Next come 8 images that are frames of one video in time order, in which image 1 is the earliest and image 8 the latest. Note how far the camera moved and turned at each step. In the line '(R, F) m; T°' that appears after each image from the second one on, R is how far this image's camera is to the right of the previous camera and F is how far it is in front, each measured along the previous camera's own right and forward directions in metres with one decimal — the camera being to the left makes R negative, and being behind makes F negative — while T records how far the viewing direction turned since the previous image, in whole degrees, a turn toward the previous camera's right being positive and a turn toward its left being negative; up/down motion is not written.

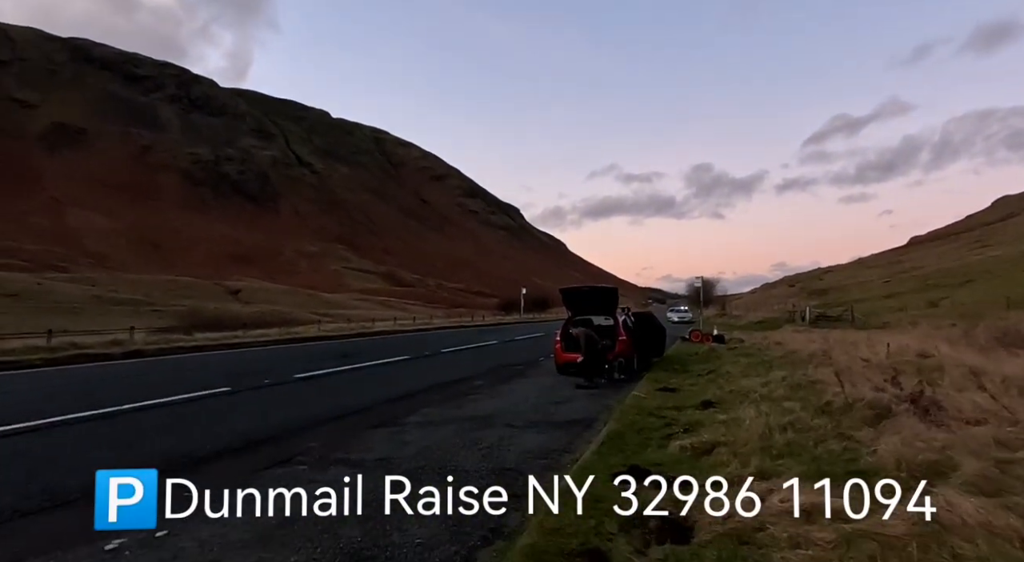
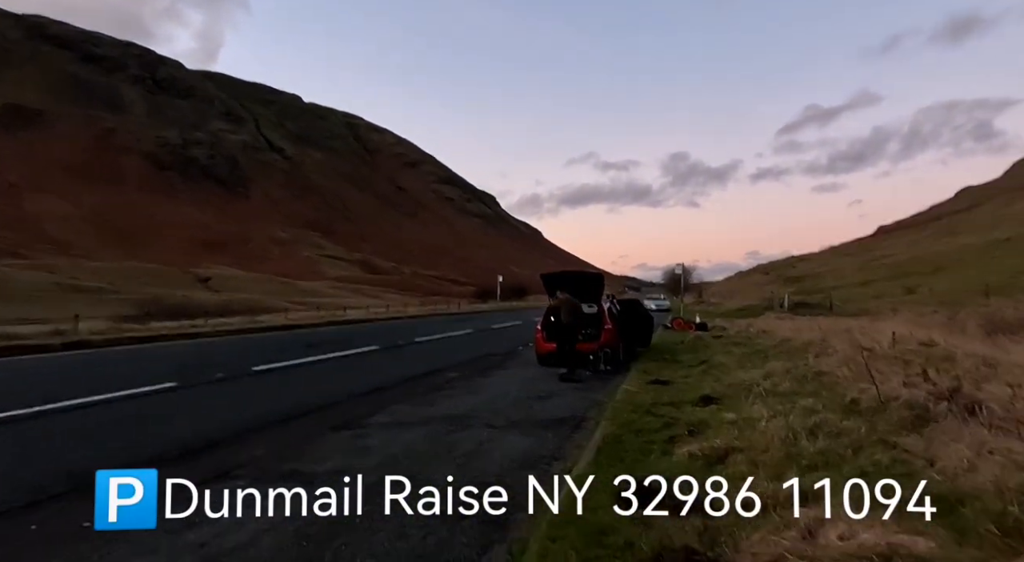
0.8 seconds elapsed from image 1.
(0.0, +1.2) m; +2°
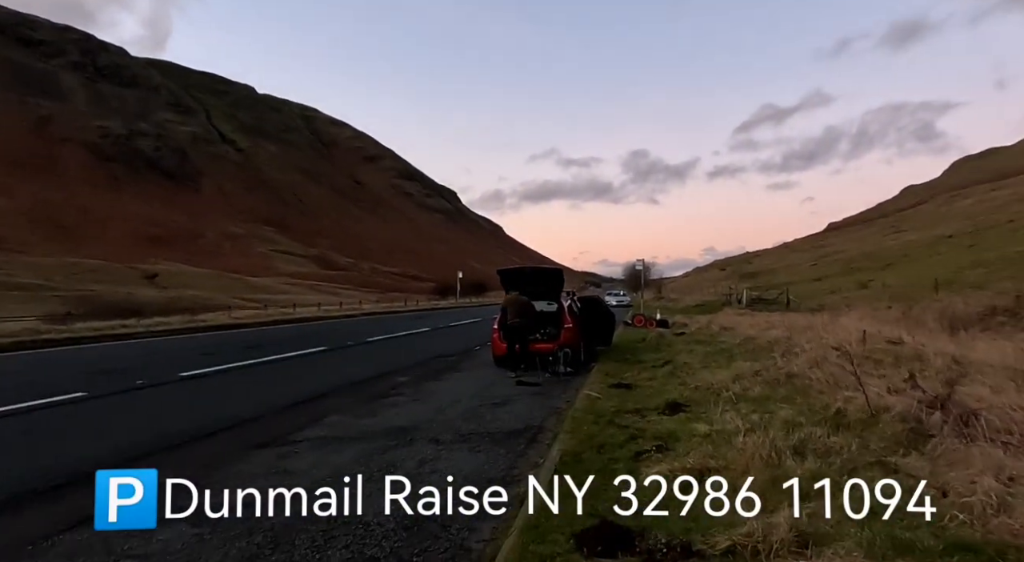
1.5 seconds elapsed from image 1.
(+0.2, +1.0) m; +4°
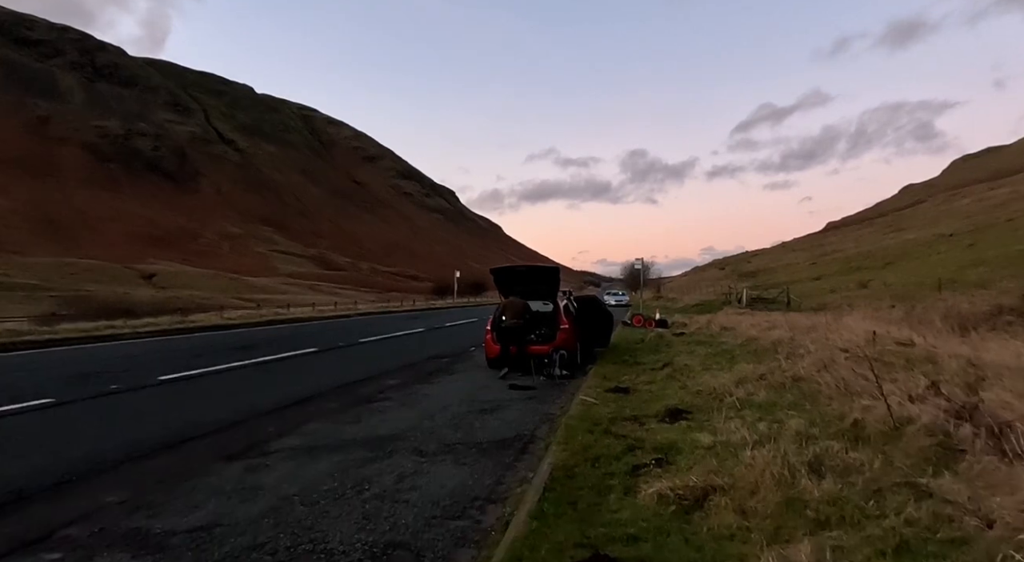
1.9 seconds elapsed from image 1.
(+0.1, +0.6) m; 0°
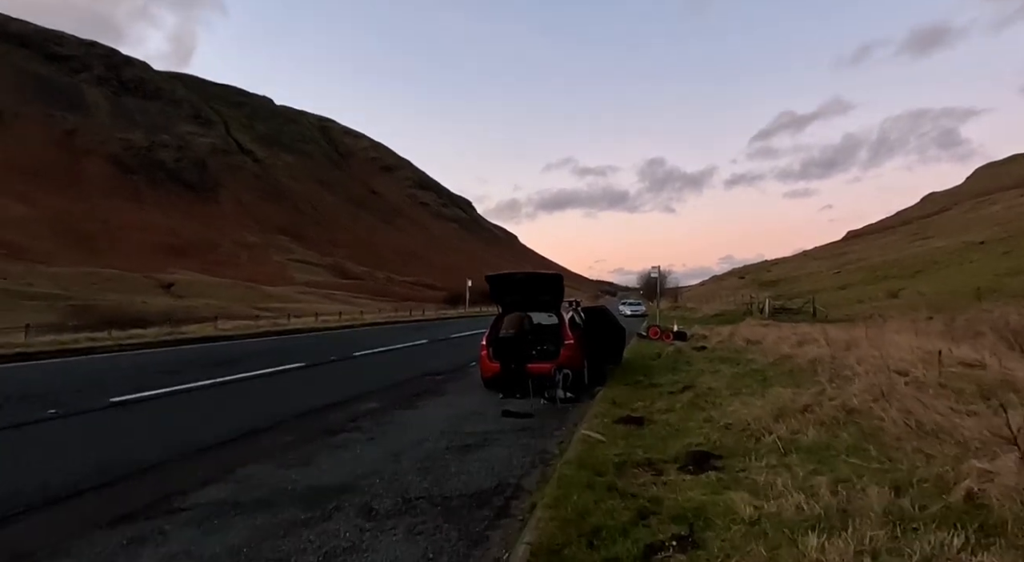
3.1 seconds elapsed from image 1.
(+0.4, +1.7) m; -2°
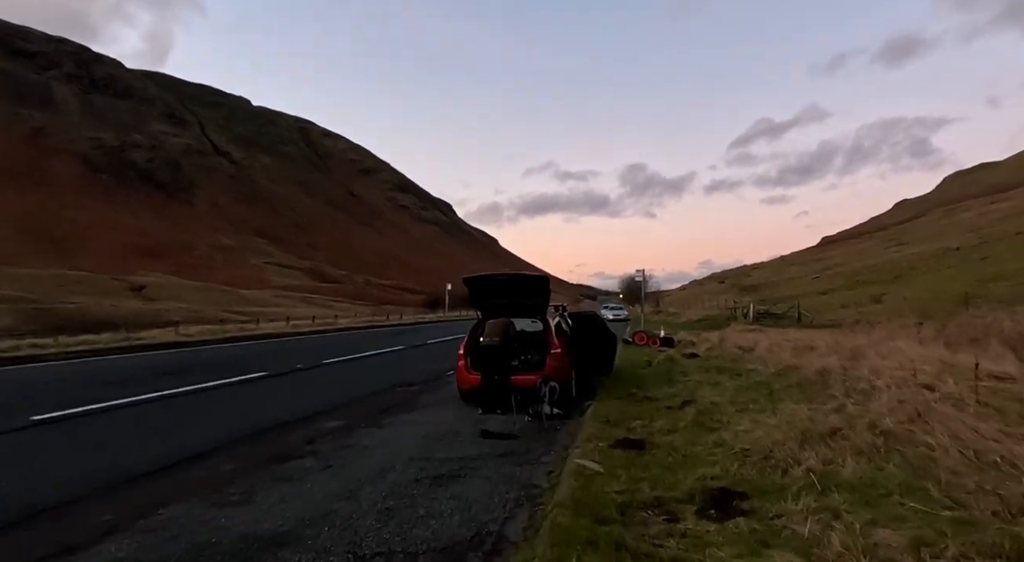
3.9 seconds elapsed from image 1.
(0.0, +1.2) m; +2°
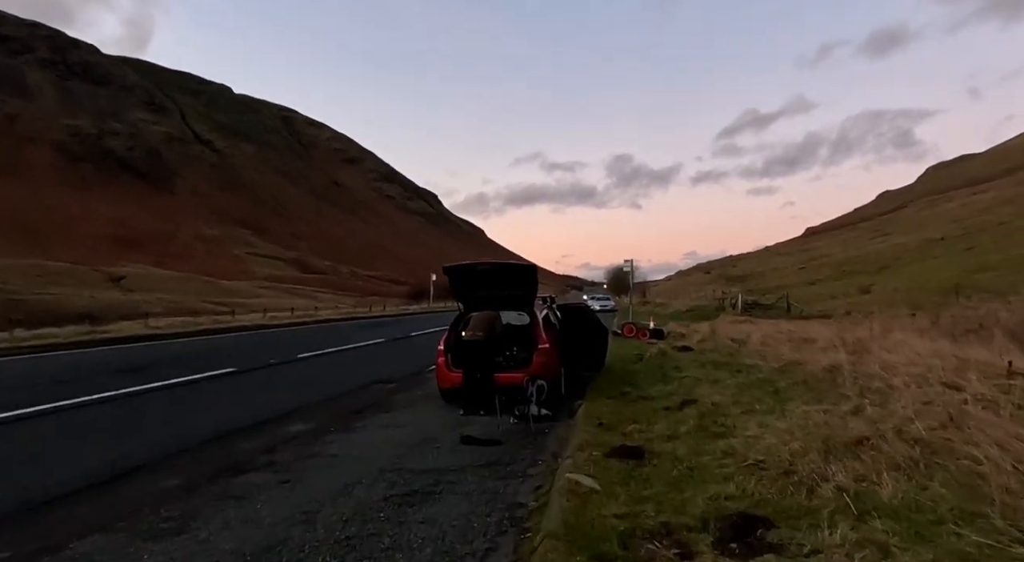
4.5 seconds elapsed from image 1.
(0.0, +0.9) m; +1°
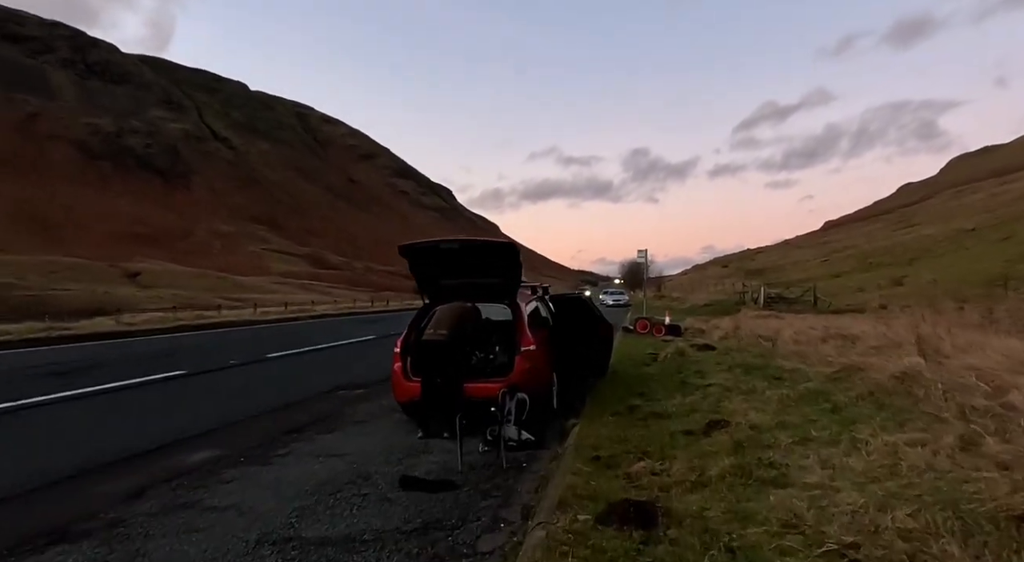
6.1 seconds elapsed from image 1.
(+0.5, +2.4) m; -1°
